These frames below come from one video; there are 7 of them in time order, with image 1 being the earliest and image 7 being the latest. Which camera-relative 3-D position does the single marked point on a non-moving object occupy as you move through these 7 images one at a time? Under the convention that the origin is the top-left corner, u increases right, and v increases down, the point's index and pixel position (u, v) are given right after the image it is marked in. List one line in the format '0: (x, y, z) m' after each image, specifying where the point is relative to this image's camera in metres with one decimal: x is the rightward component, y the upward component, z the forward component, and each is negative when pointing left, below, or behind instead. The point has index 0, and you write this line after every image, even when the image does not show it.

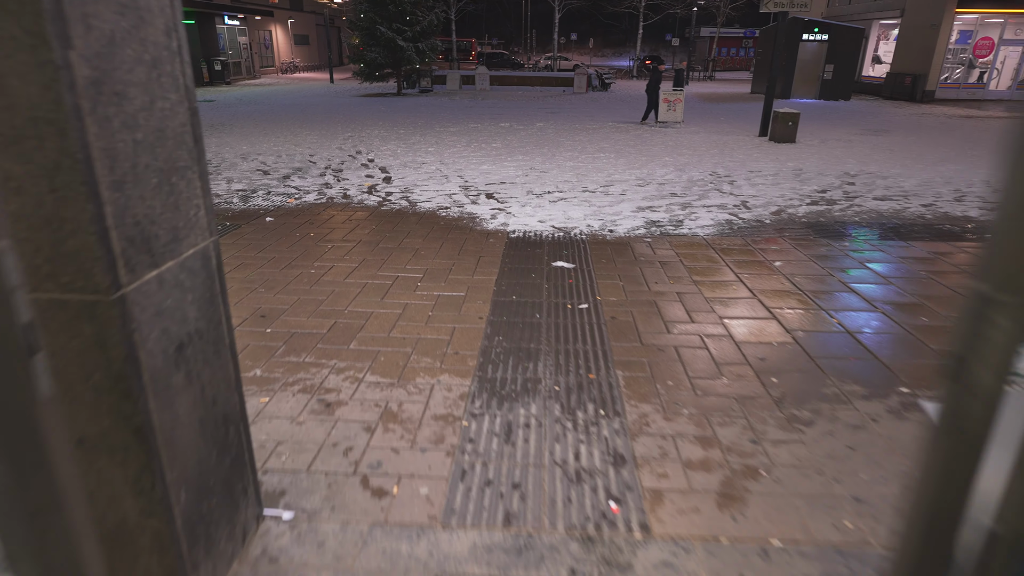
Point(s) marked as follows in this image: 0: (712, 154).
0: (+3.7, +2.5, +11.5) m
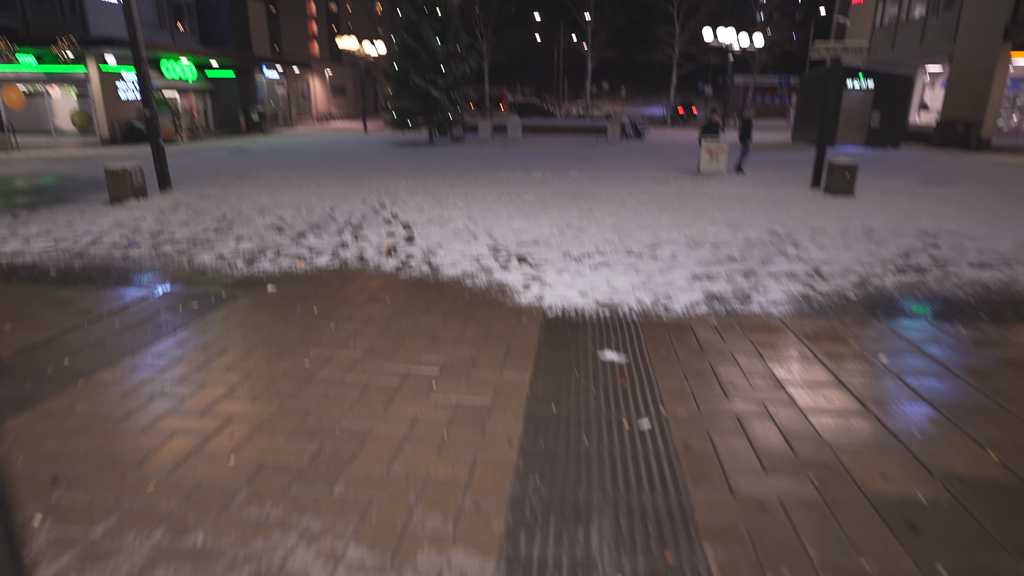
0: (+4.3, +1.3, +10.5) m
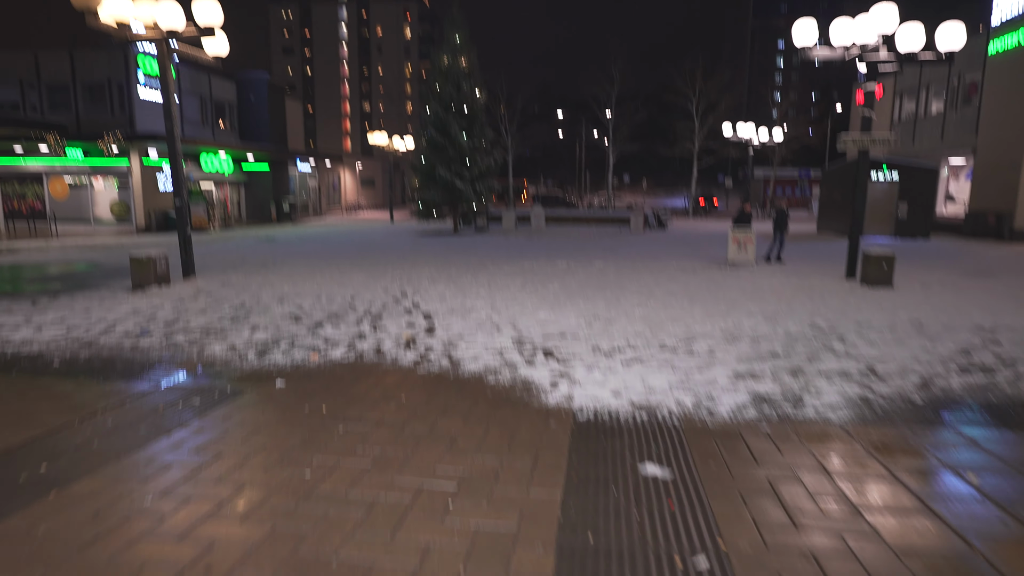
0: (+4.7, -0.2, +10.0) m
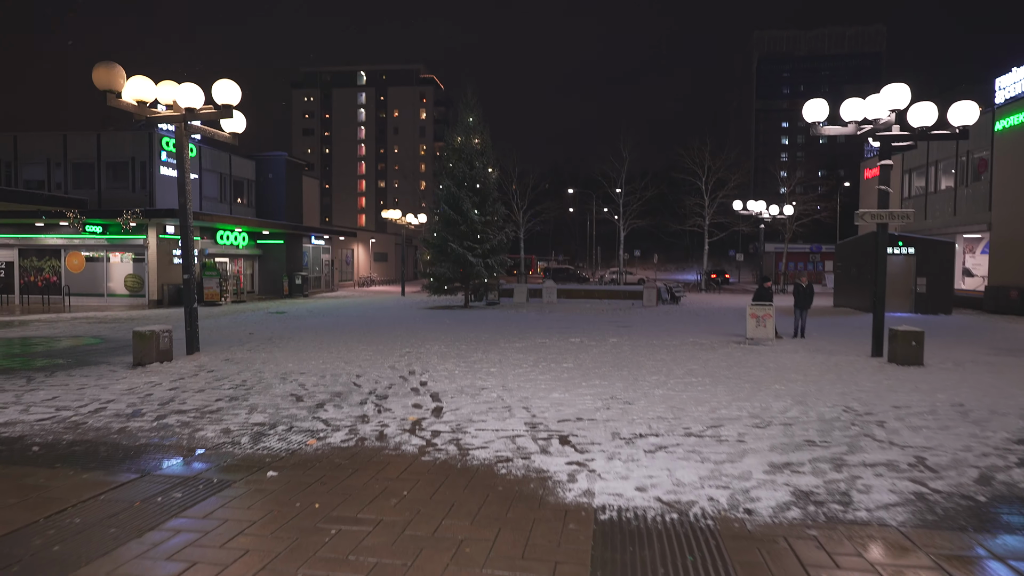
0: (+4.9, -1.4, +9.5) m
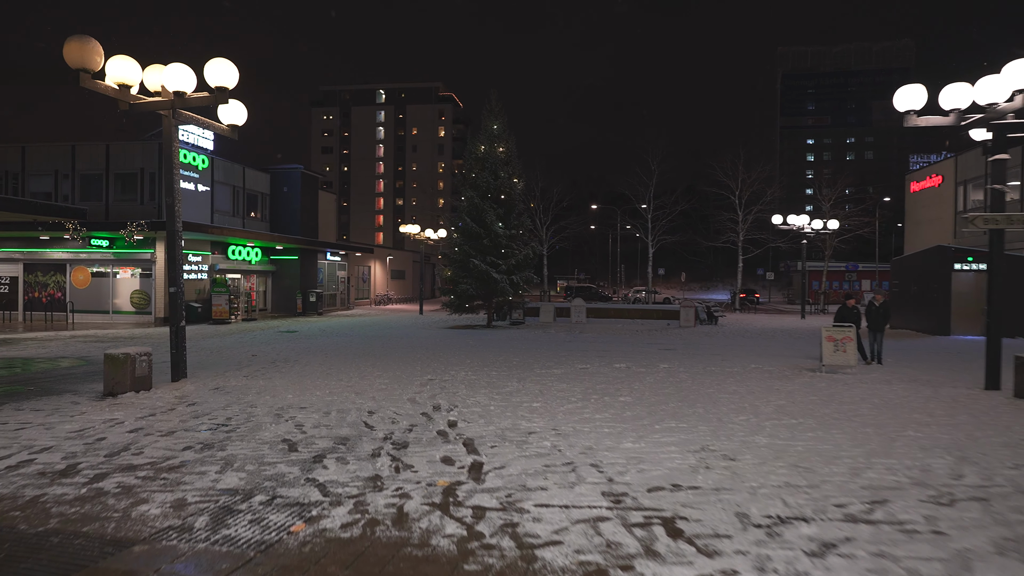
0: (+5.5, -1.6, +7.3) m
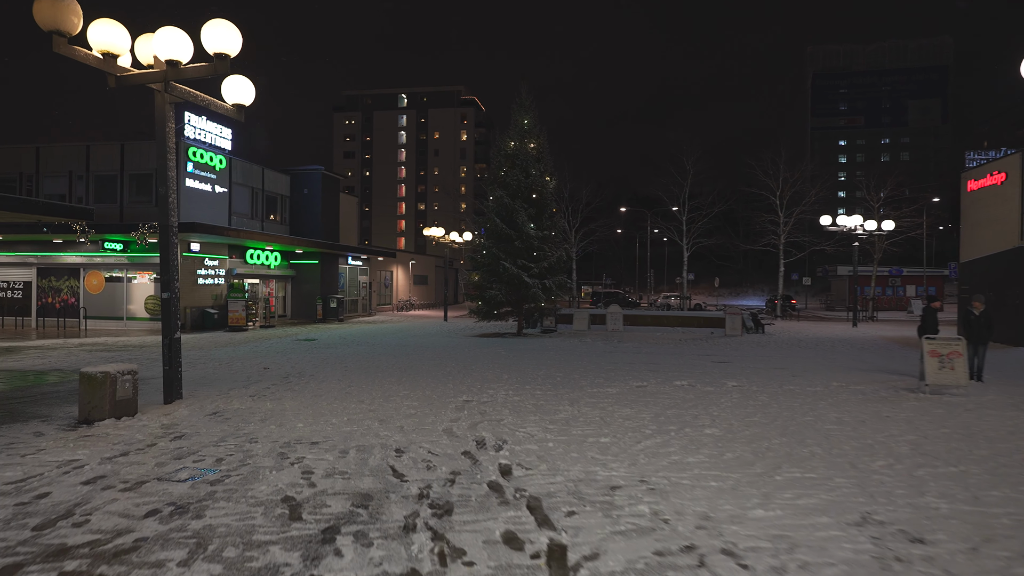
0: (+6.1, -1.7, +5.4) m
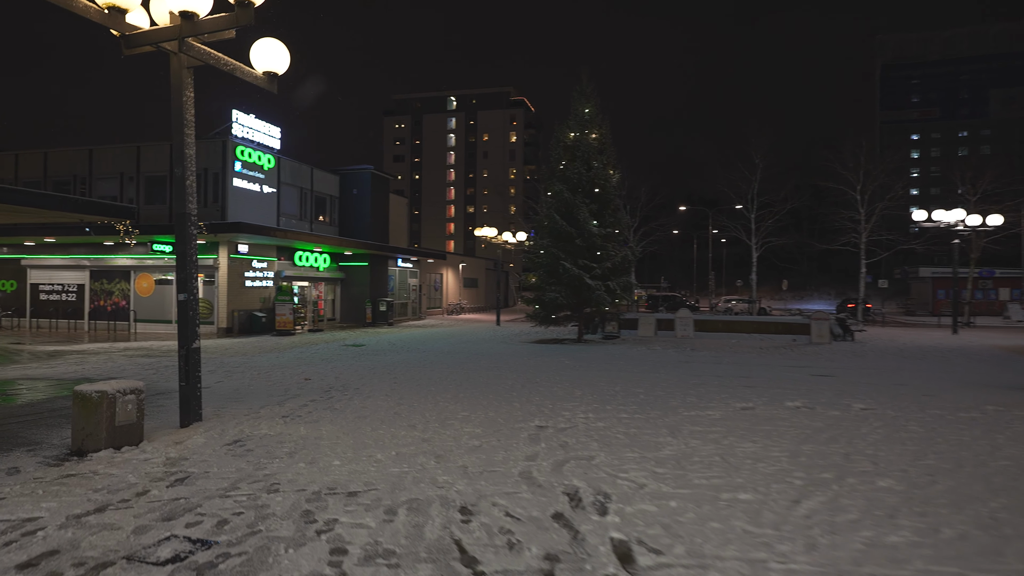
0: (+6.8, -1.7, +3.1) m
